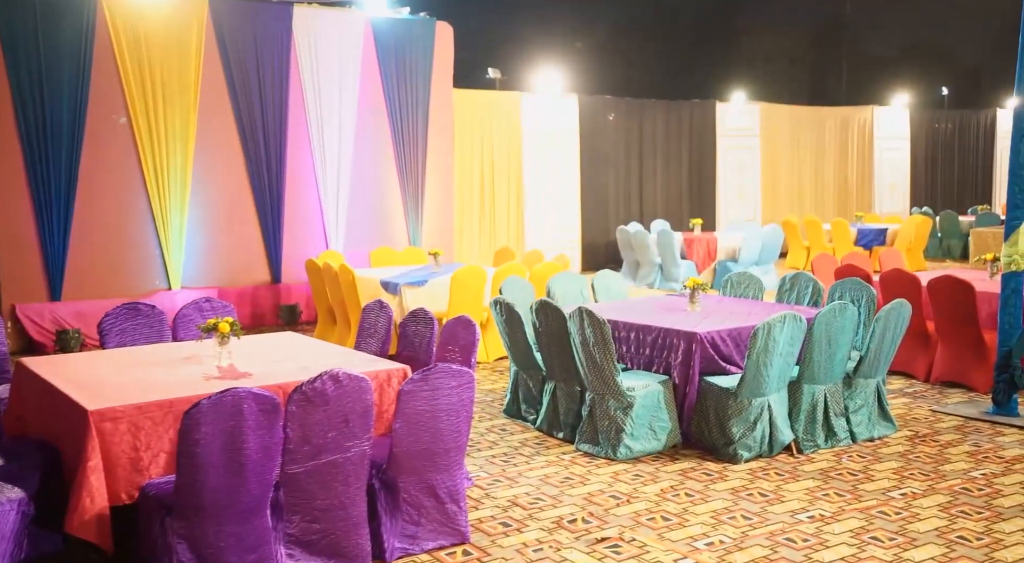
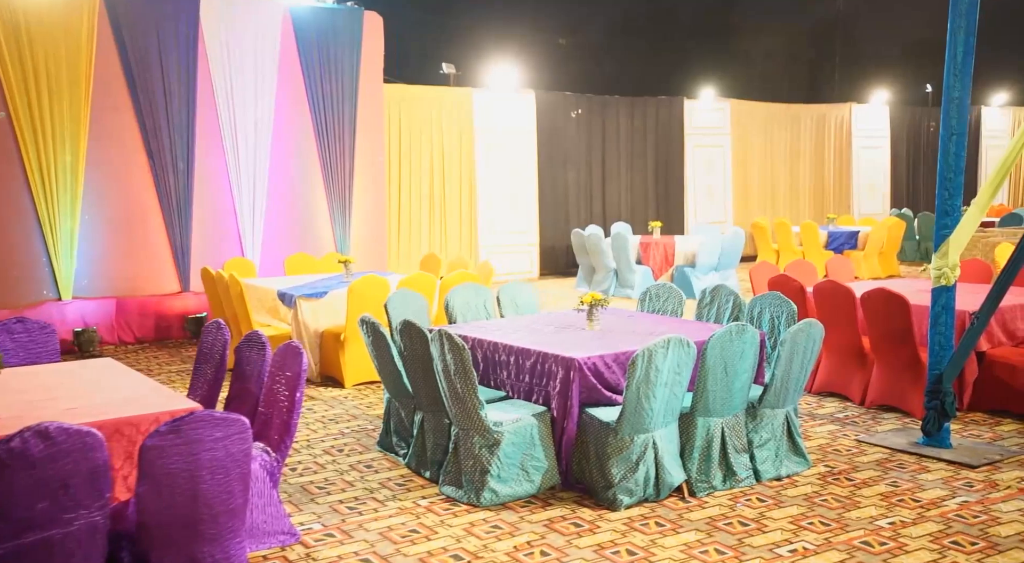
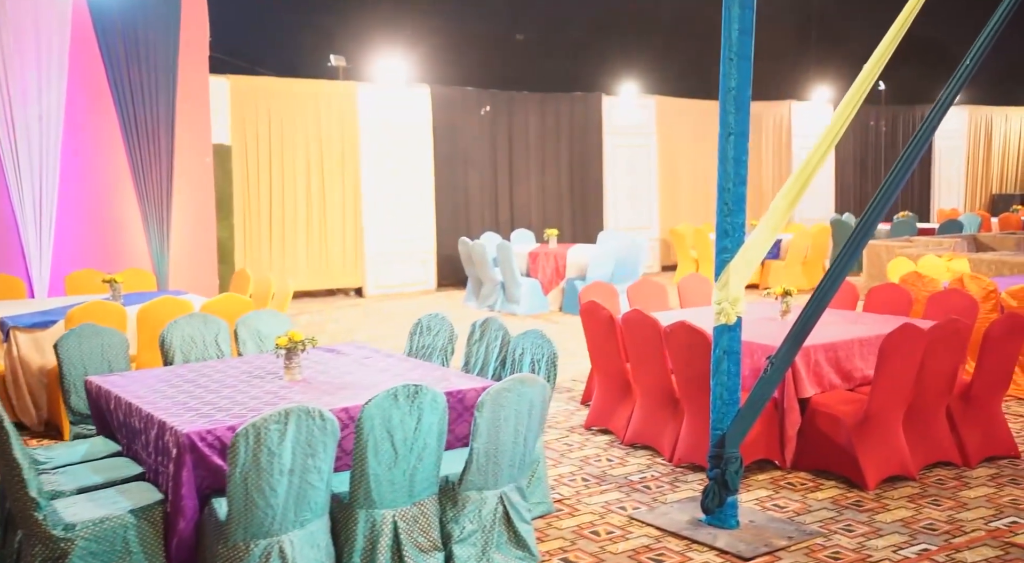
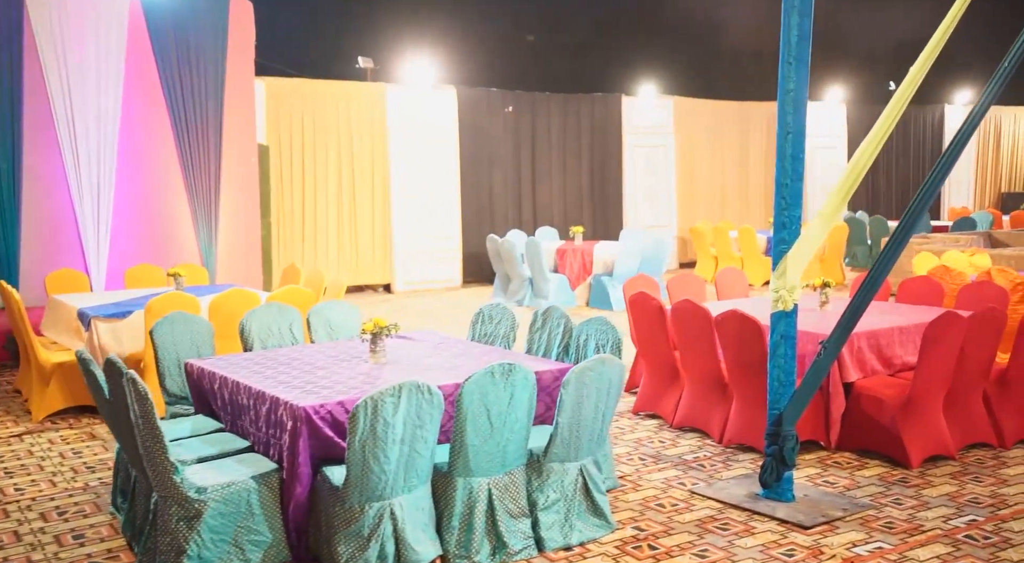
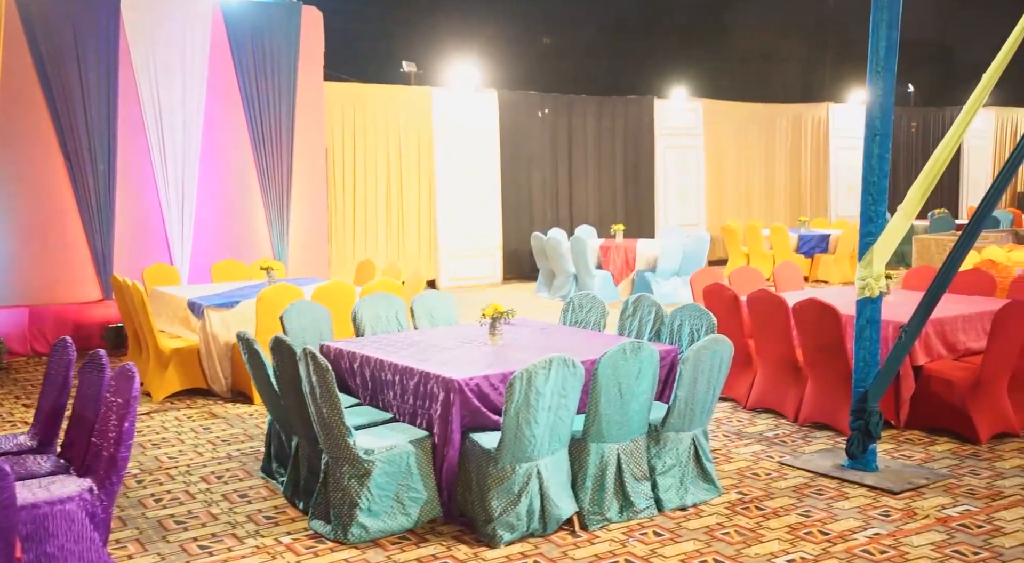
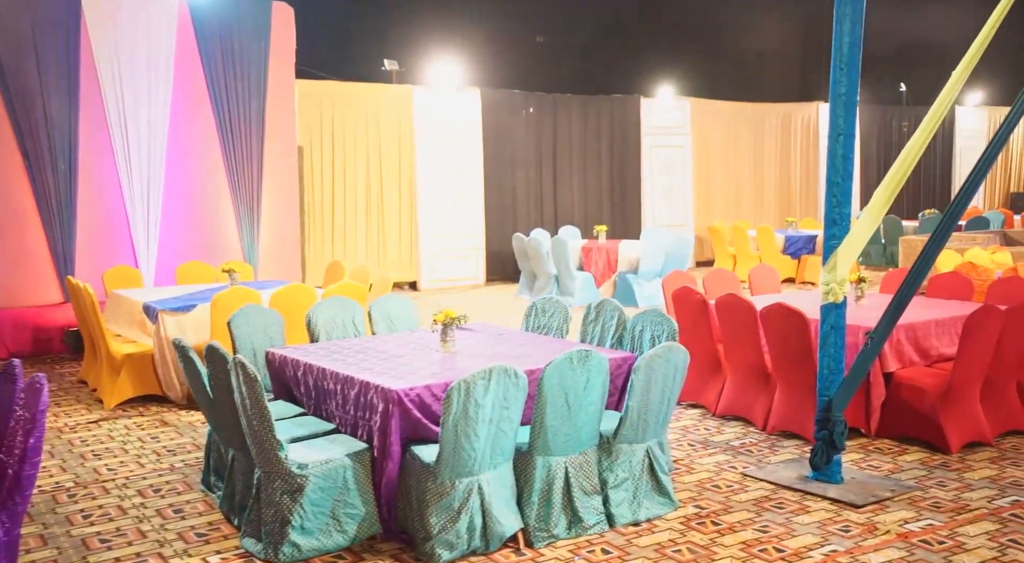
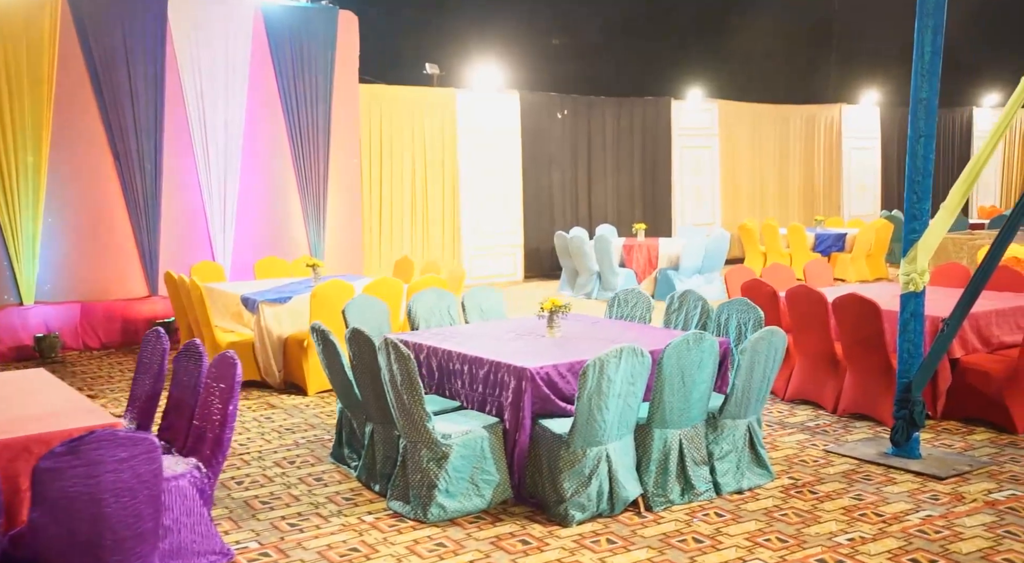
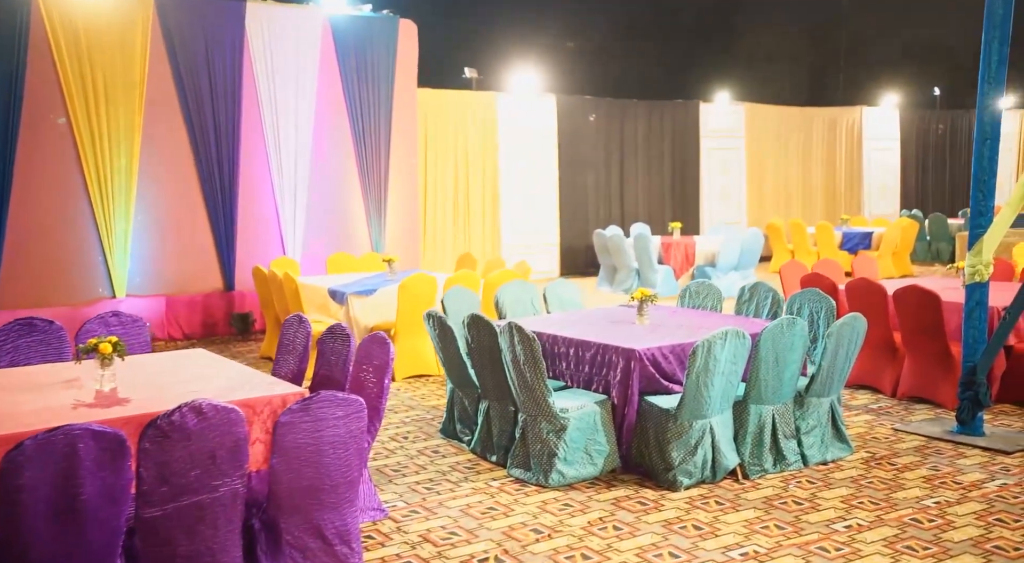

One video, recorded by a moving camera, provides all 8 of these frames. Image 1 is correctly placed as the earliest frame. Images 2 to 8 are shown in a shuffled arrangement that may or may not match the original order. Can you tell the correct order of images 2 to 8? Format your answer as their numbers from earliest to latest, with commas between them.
8, 2, 7, 5, 6, 4, 3
